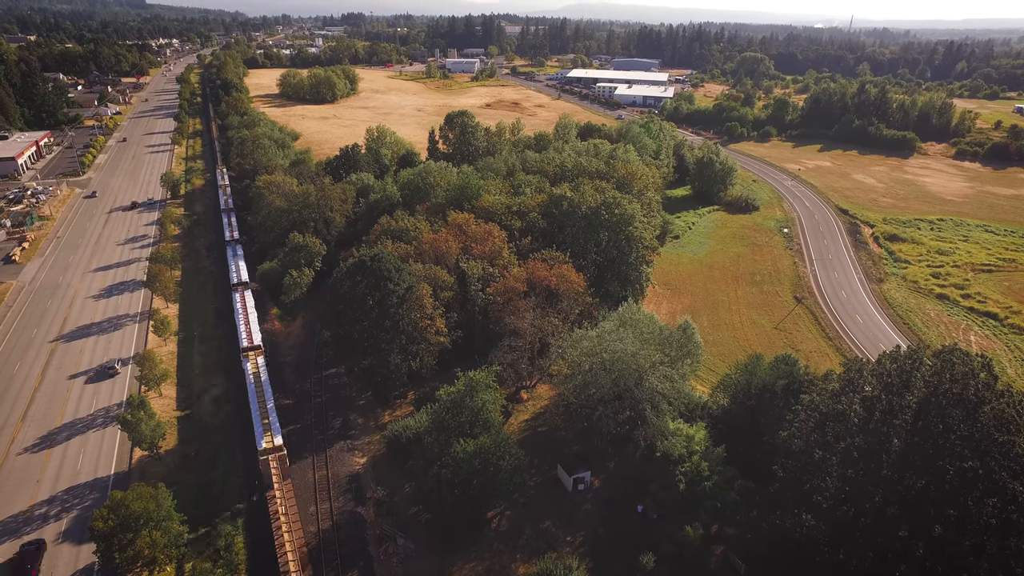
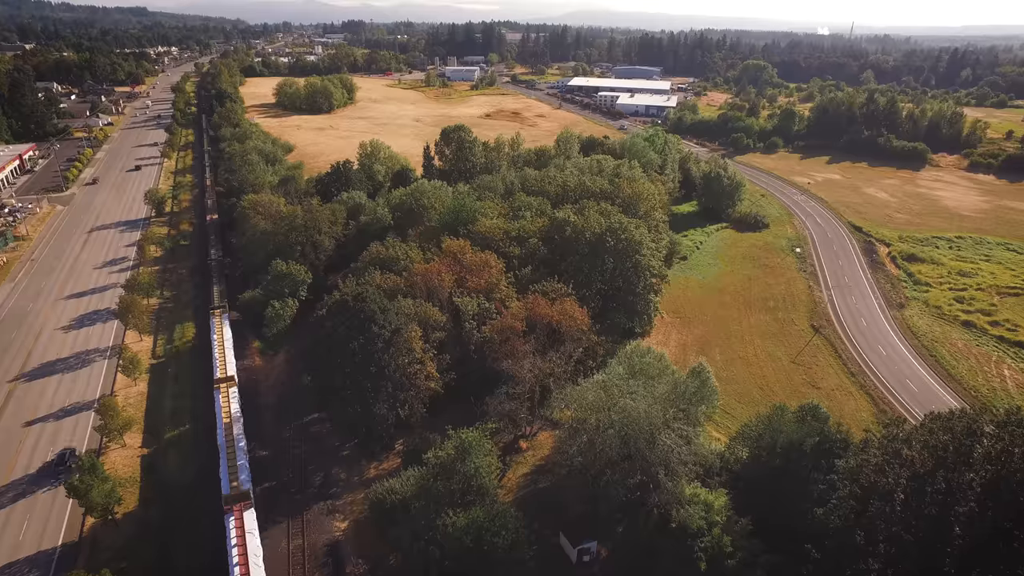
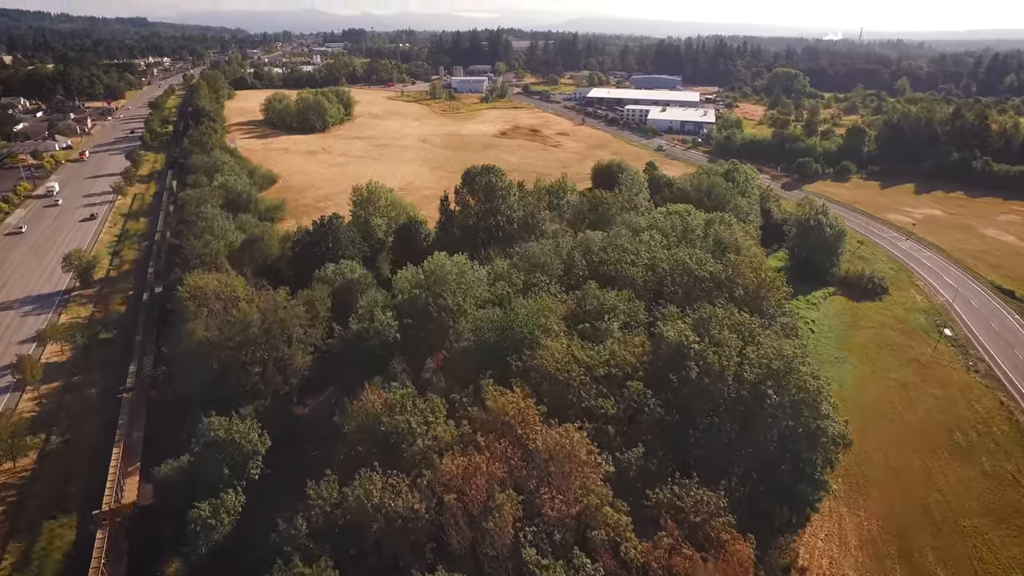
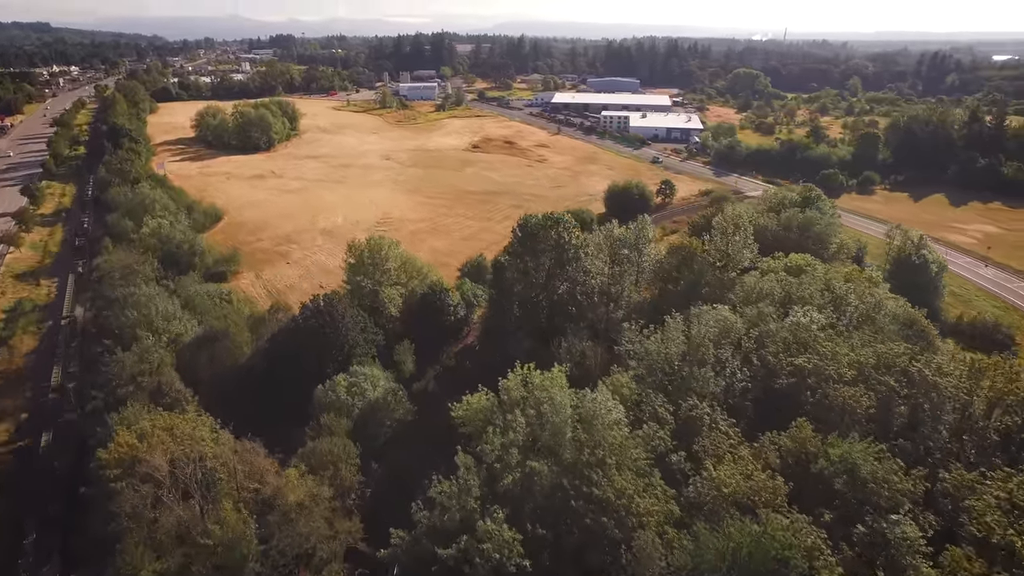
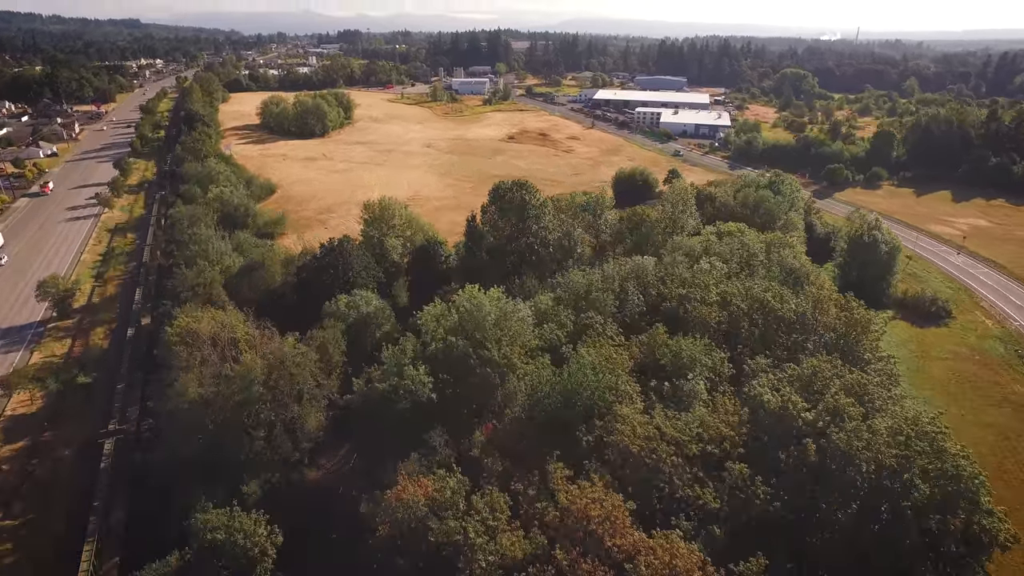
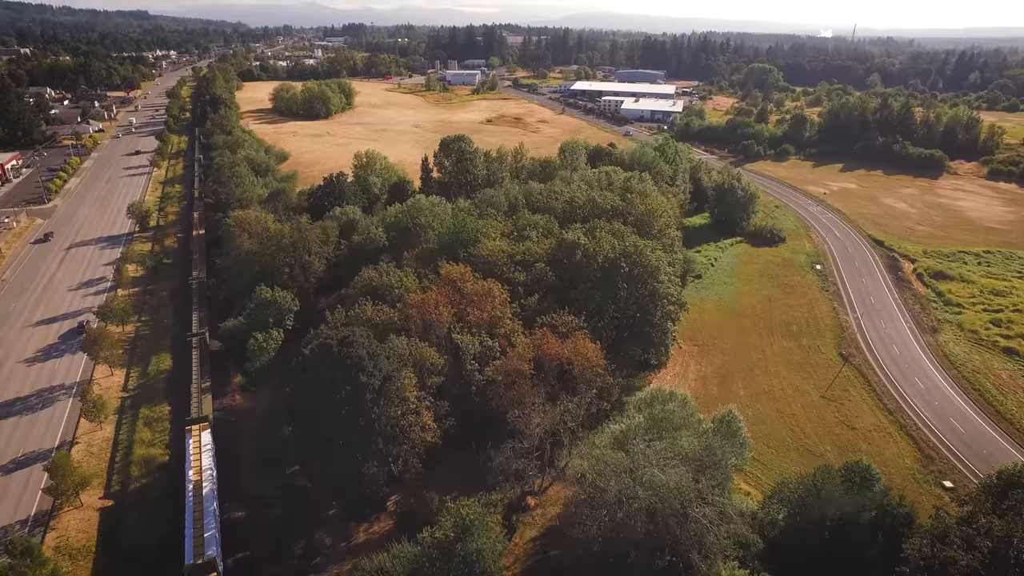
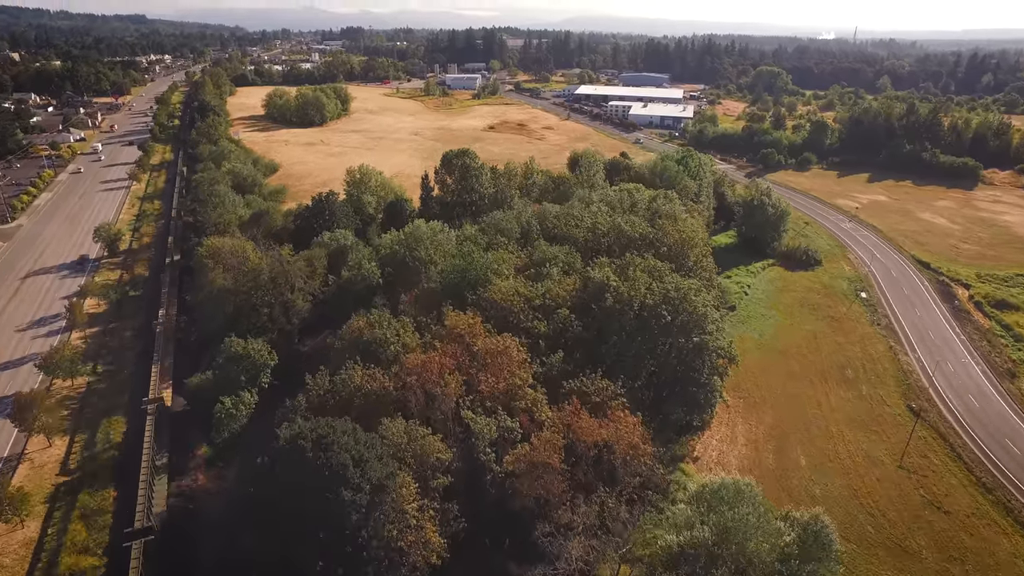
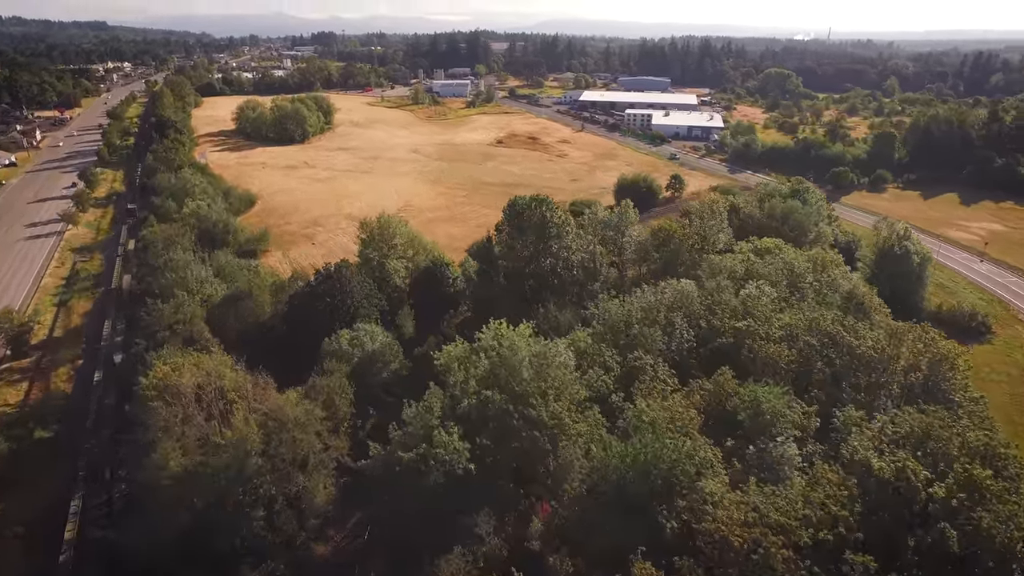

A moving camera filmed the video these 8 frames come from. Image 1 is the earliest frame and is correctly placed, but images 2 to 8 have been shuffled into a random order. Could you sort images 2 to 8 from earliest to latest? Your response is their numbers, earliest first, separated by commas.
2, 6, 7, 3, 5, 8, 4
